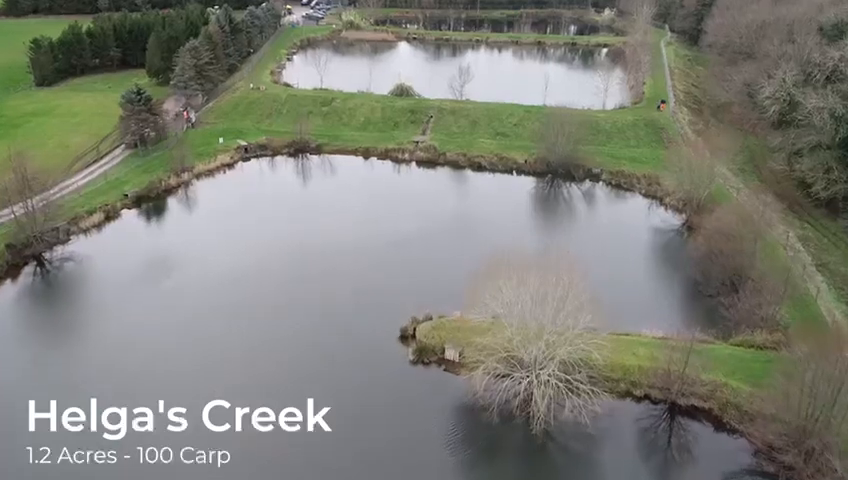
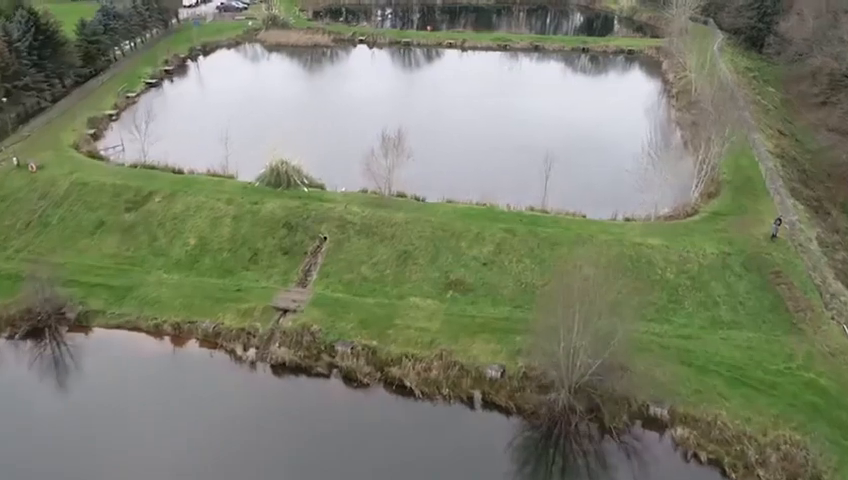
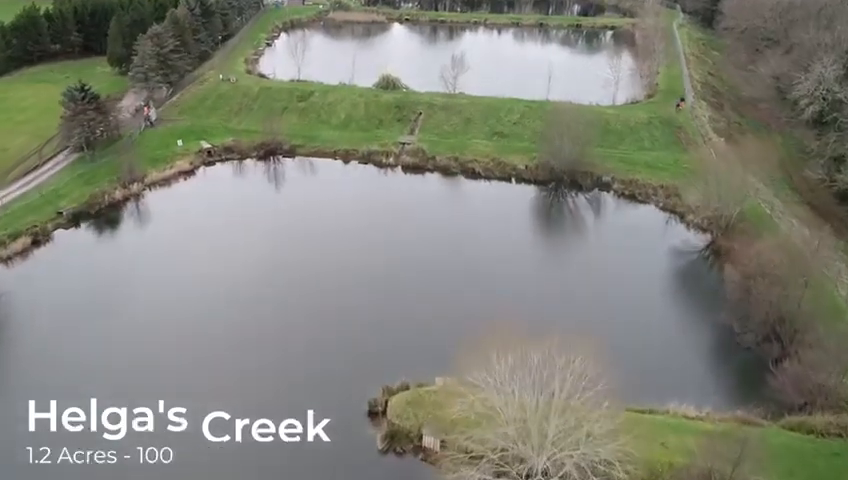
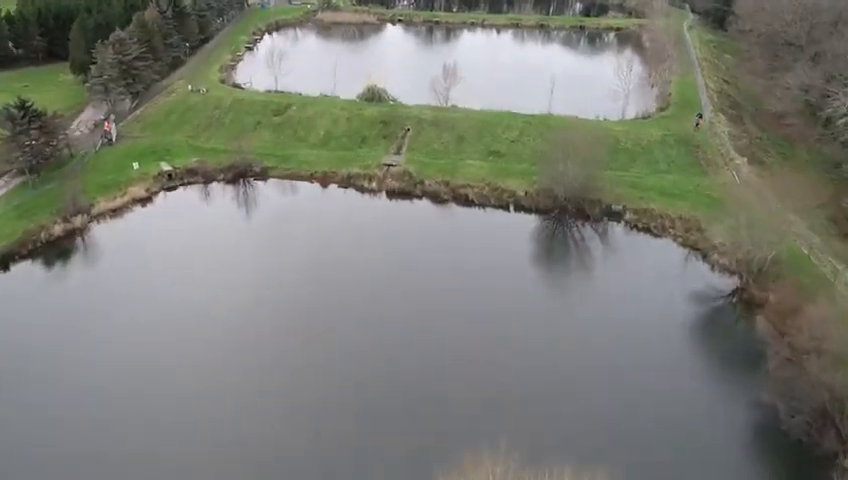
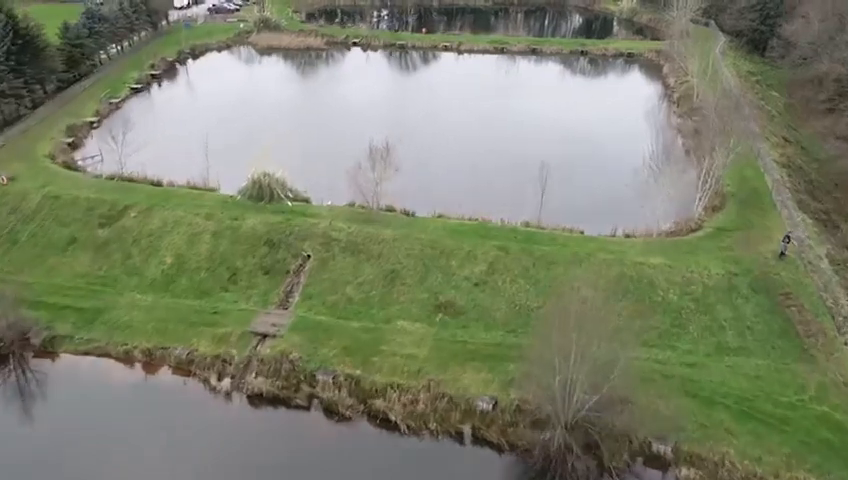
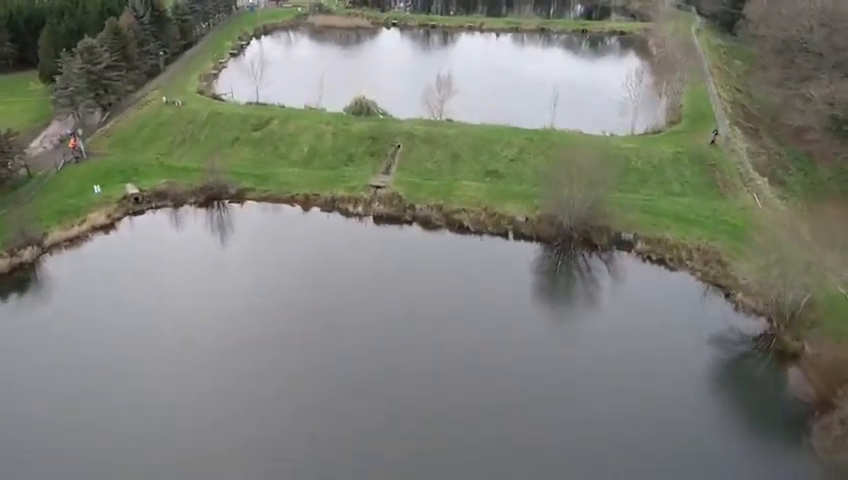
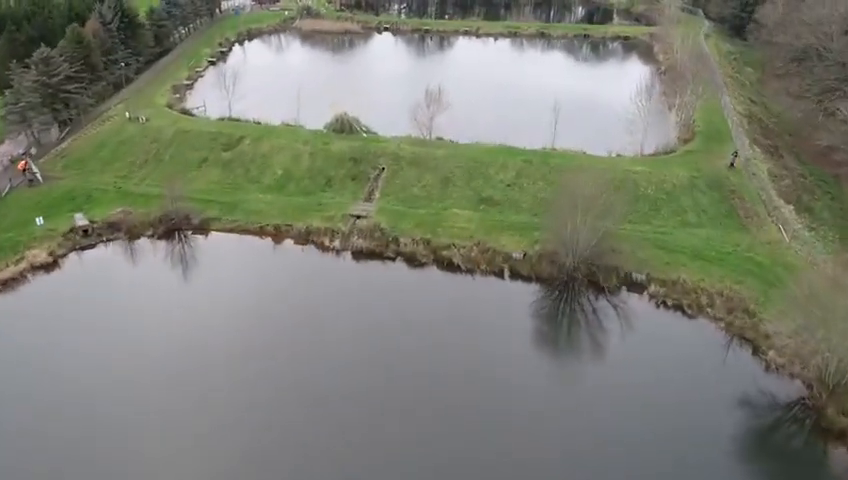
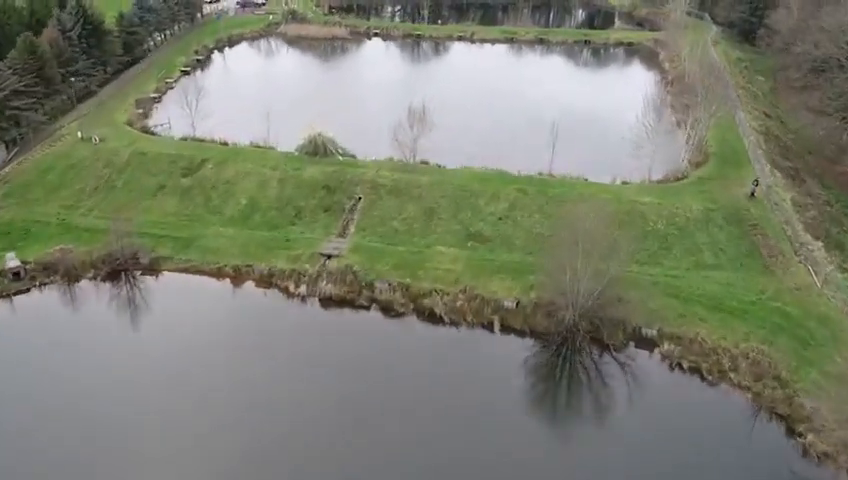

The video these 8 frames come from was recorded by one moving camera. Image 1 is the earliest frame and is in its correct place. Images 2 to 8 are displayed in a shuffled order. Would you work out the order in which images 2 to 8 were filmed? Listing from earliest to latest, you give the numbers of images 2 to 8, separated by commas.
3, 4, 6, 7, 8, 2, 5
